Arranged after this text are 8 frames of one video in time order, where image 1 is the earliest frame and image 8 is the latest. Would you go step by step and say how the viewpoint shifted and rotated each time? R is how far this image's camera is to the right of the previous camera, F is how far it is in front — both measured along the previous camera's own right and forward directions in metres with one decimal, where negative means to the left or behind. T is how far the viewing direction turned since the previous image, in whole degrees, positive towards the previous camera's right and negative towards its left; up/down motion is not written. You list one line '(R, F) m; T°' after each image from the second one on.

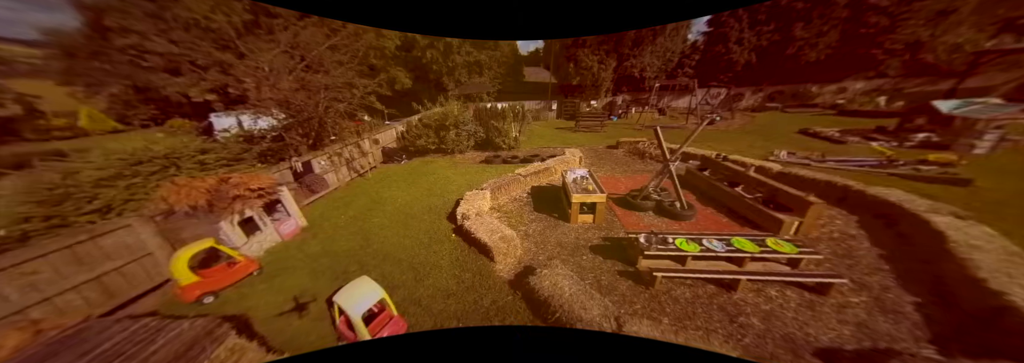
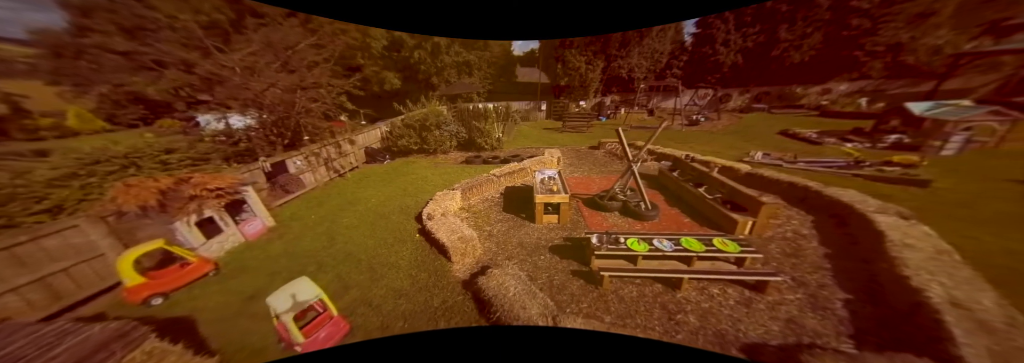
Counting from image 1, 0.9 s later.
(+0.3, 0.0) m; 0°
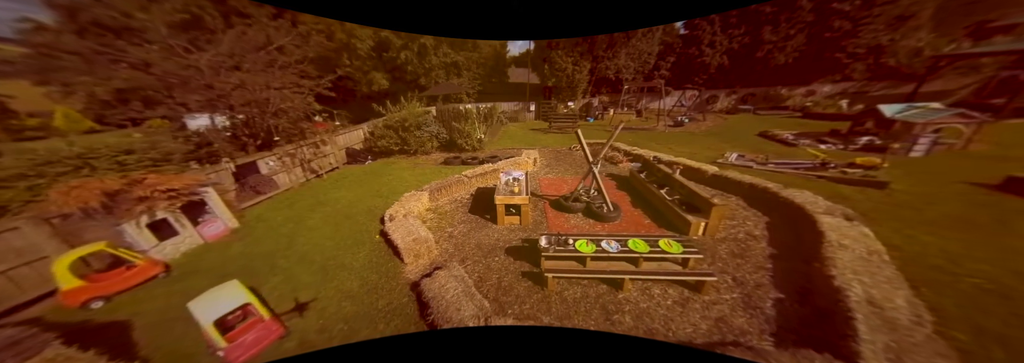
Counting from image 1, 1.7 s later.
(+0.3, 0.0) m; 0°
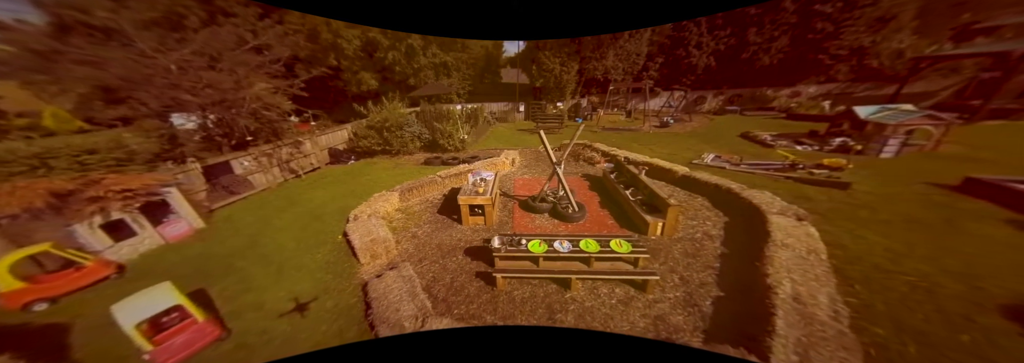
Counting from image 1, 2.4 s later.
(+0.3, 0.0) m; 0°
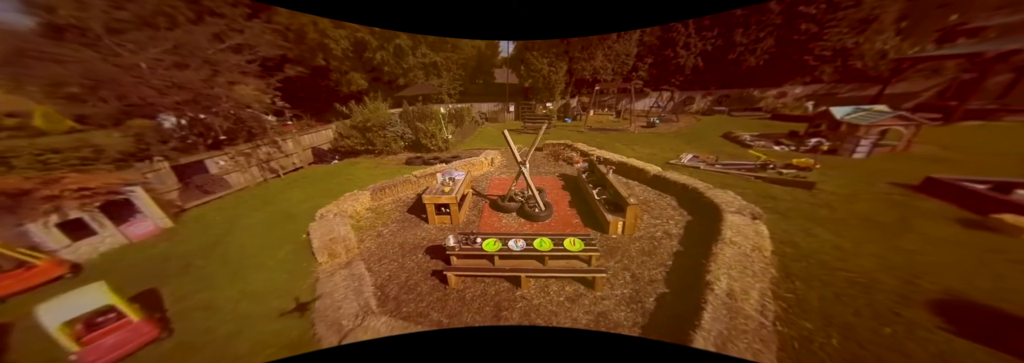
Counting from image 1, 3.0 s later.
(+0.3, 0.0) m; 0°
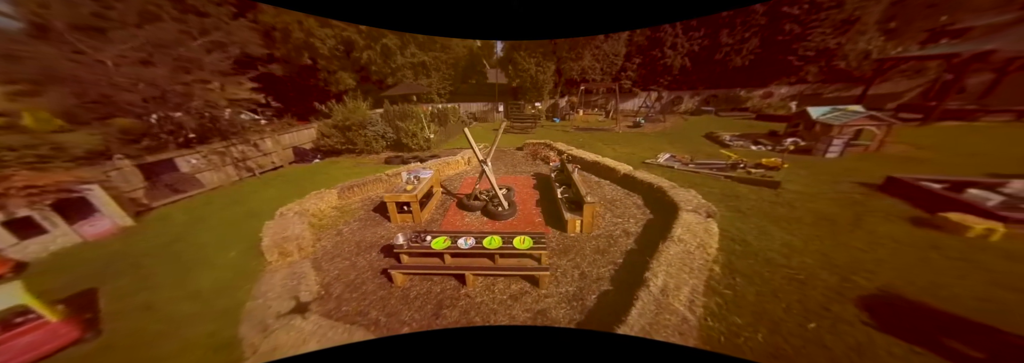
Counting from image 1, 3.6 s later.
(+0.3, 0.0) m; 0°
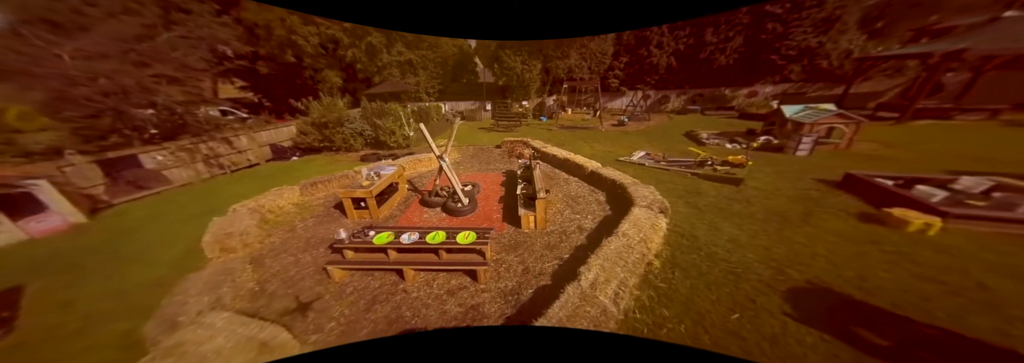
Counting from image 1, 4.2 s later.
(+0.3, 0.0) m; 0°
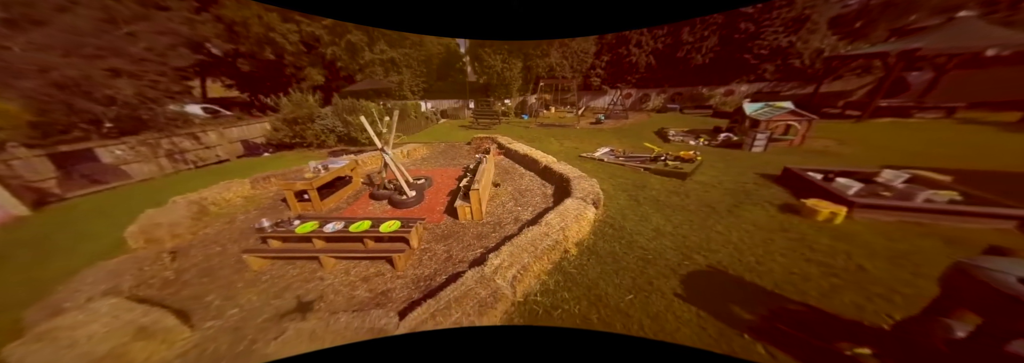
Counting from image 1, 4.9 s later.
(+0.5, 0.0) m; 0°
